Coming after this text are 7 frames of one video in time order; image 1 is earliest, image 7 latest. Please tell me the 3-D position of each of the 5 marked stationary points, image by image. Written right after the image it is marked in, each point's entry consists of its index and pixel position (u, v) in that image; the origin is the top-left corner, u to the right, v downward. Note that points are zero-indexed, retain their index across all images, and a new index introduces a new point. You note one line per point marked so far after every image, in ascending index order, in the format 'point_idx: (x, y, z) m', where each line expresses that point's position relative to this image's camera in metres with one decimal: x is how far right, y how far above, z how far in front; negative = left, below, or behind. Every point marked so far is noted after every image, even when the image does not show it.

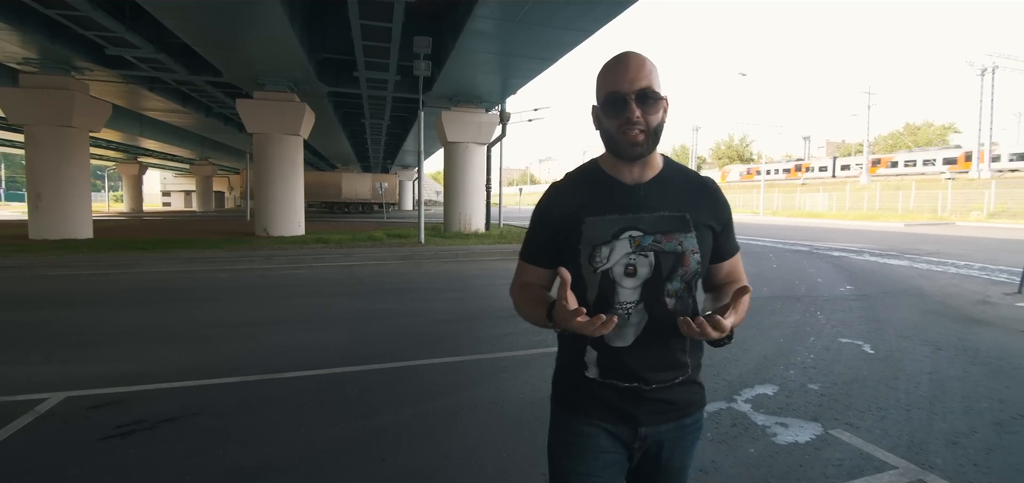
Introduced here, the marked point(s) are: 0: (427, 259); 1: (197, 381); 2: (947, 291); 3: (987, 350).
0: (-2.1, -0.4, +13.8) m
1: (-2.9, -1.3, +5.0) m
2: (+7.5, -0.8, +9.4) m
3: (+5.0, -1.1, +5.8) m
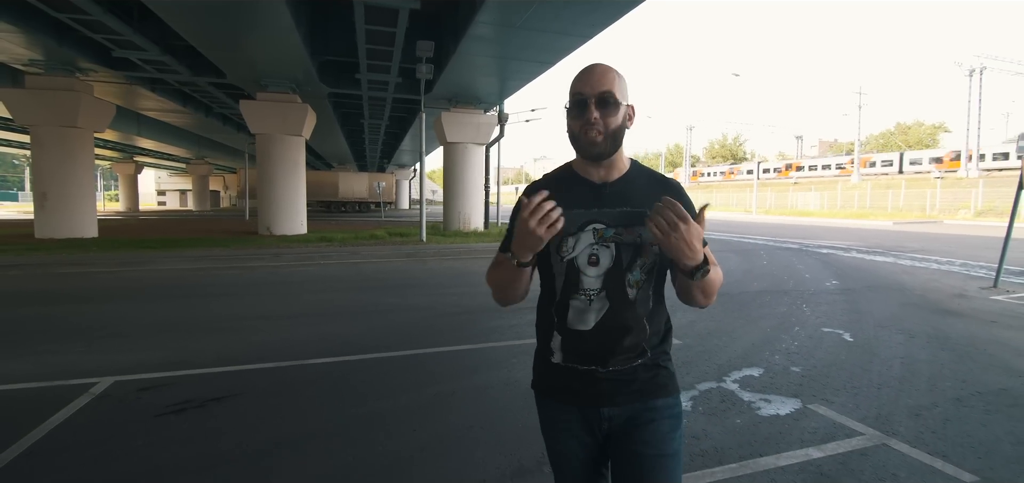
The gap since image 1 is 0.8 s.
0: (-2.1, -0.4, +14.2) m
1: (-2.8, -1.3, +5.4) m
2: (+7.6, -0.8, +9.9) m
3: (+5.1, -1.1, +6.3) m
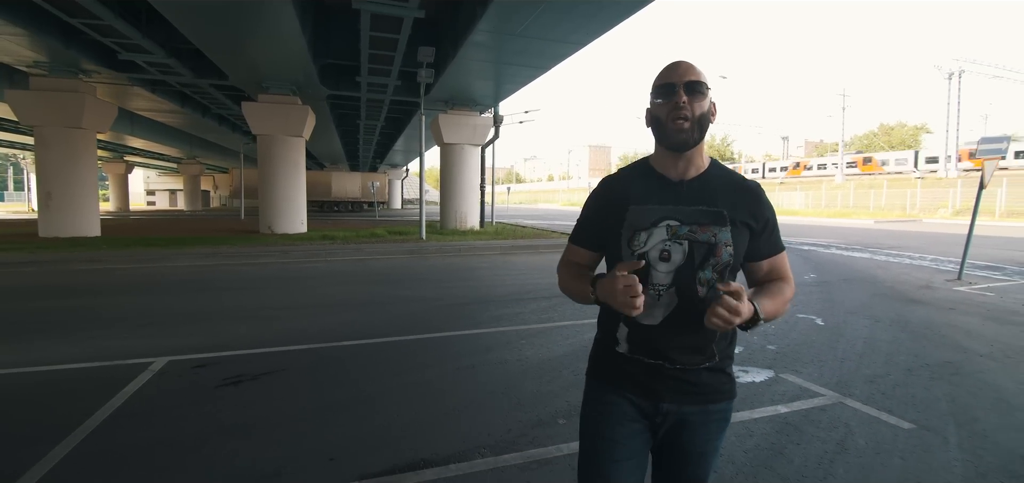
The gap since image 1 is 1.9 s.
0: (-2.1, -0.3, +14.8) m
1: (-2.7, -1.2, +6.0) m
2: (+7.6, -0.7, +10.7) m
3: (+5.2, -1.0, +7.0) m
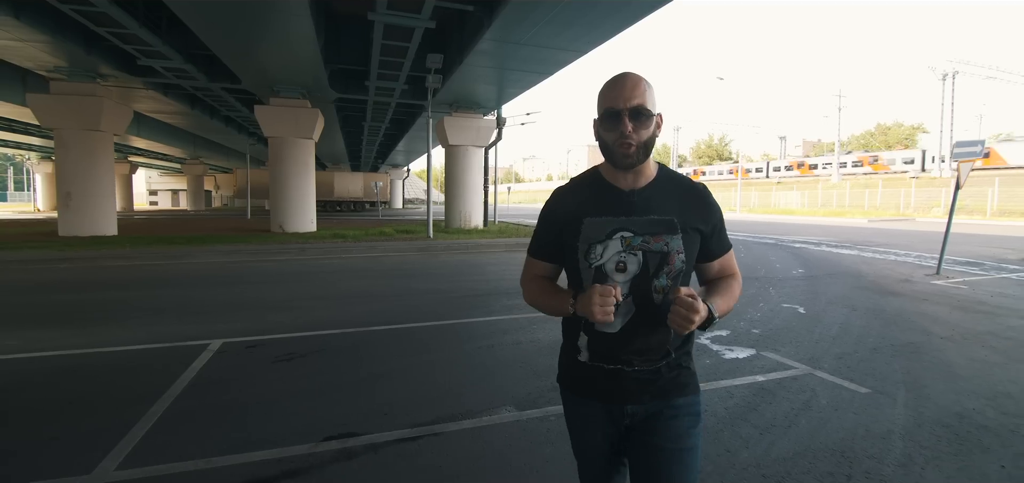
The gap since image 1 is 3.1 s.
0: (-2.0, -0.2, +15.5) m
1: (-2.5, -1.1, +6.7) m
2: (+7.7, -0.7, +11.4) m
3: (+5.3, -1.0, +7.7) m
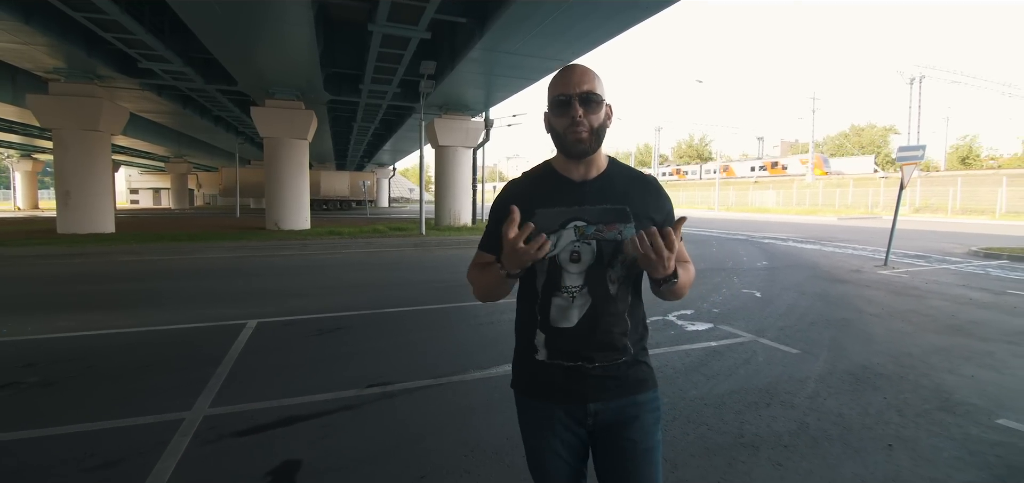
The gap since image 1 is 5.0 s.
0: (-2.3, -0.1, +16.4) m
1: (-2.6, -1.0, +7.6) m
2: (+7.5, -0.5, +12.6) m
3: (+5.2, -0.9, +8.9) m
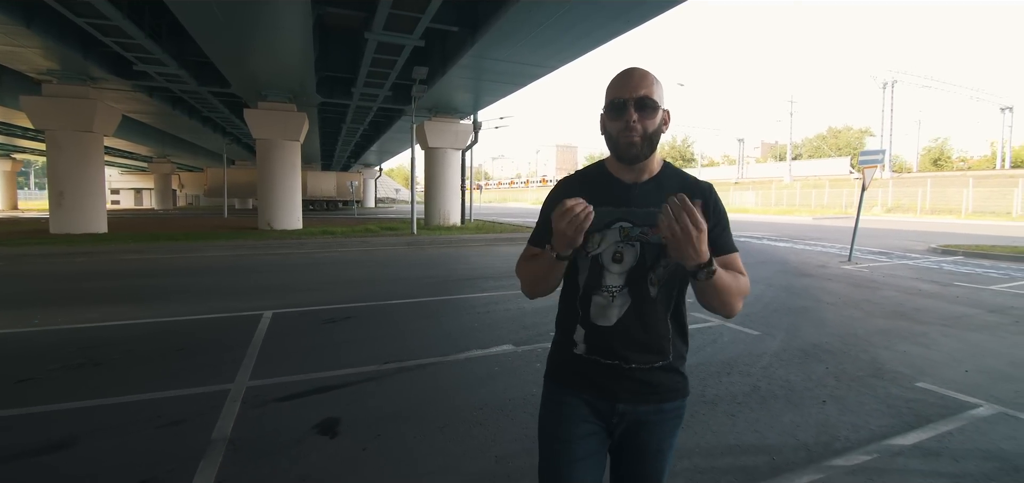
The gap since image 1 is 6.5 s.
0: (-2.7, -0.1, +17.0) m
1: (-2.7, -1.0, +8.2) m
2: (+7.3, -0.5, +13.6) m
3: (+5.1, -0.8, +9.7) m
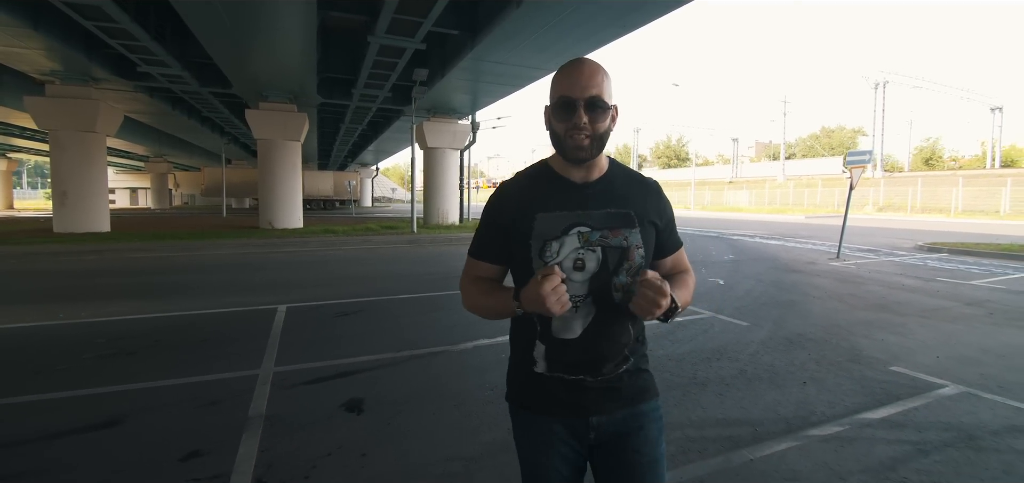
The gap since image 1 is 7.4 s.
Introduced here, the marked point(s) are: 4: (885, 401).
0: (-2.7, 0.0, +17.4) m
1: (-2.7, -1.0, +8.6) m
2: (+7.3, -0.4, +14.0) m
3: (+5.1, -0.8, +10.2) m
4: (+3.0, -1.3, +4.3) m
